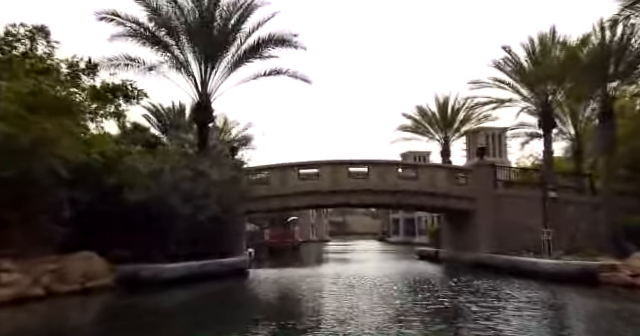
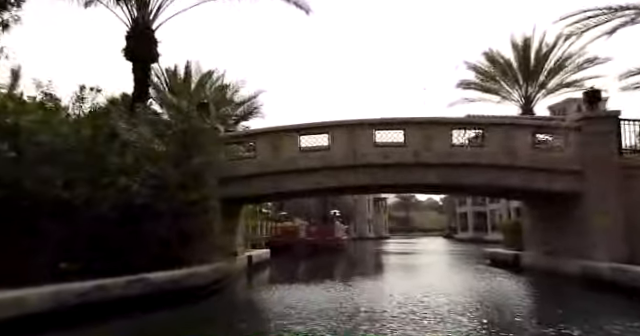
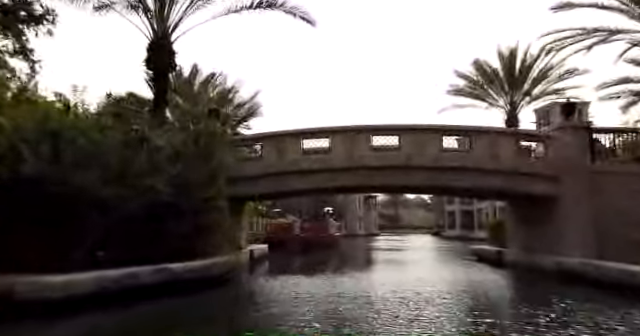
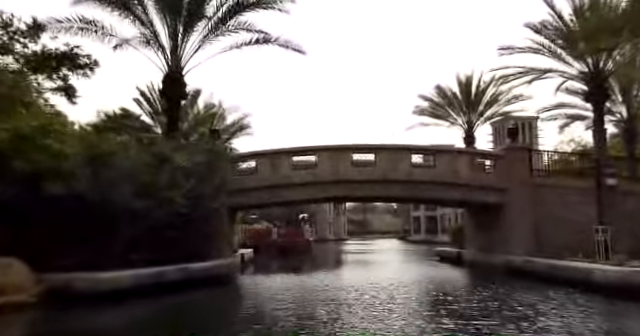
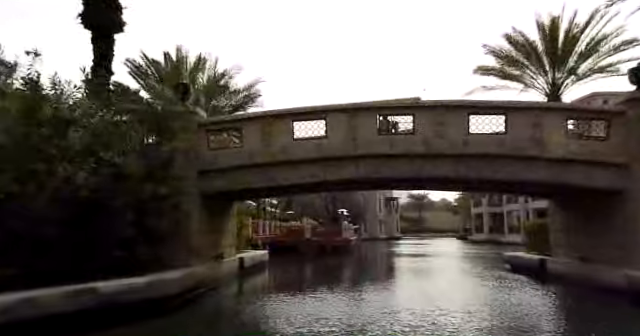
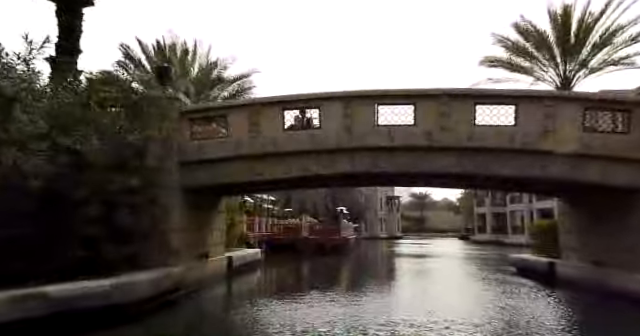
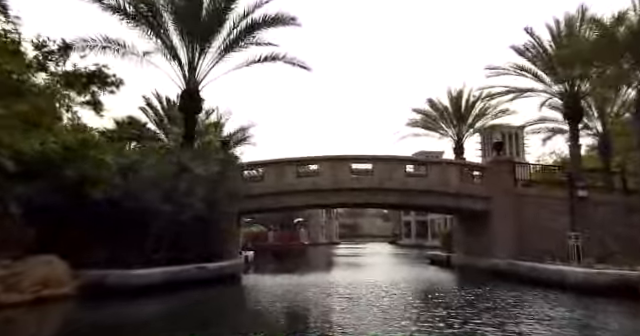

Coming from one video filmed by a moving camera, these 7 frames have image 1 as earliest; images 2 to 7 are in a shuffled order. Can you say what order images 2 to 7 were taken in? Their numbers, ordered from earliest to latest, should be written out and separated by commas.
7, 4, 3, 2, 5, 6
